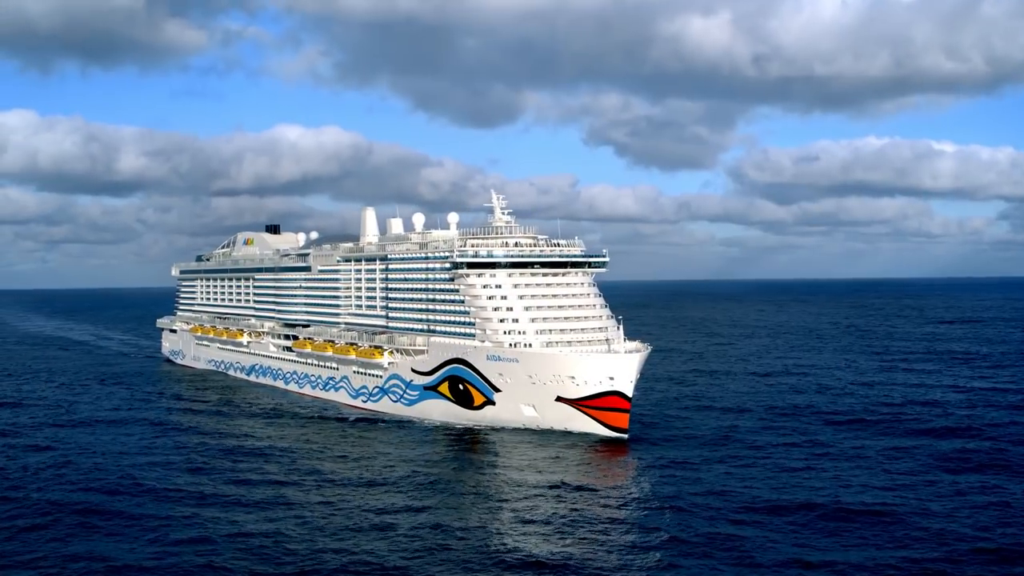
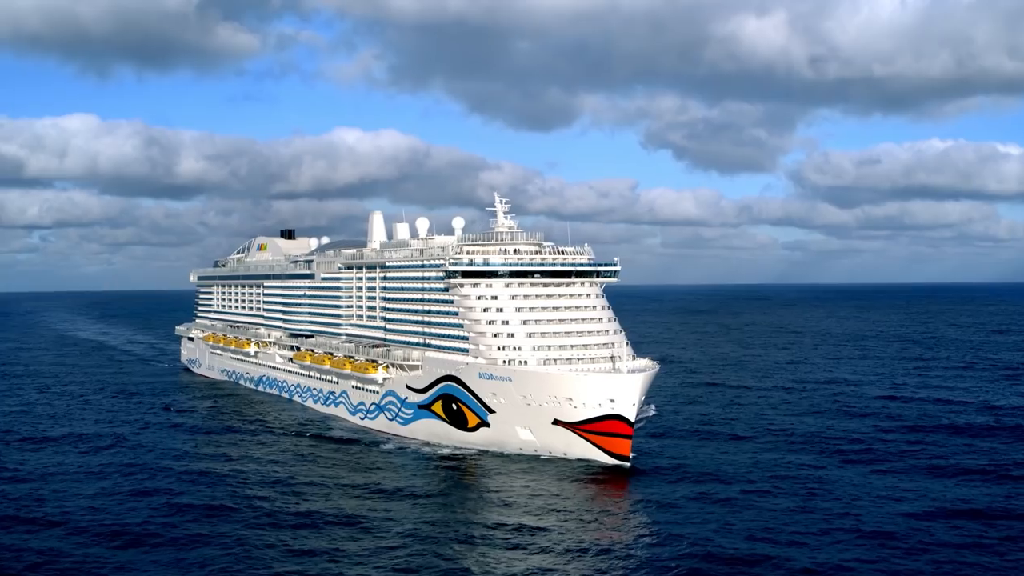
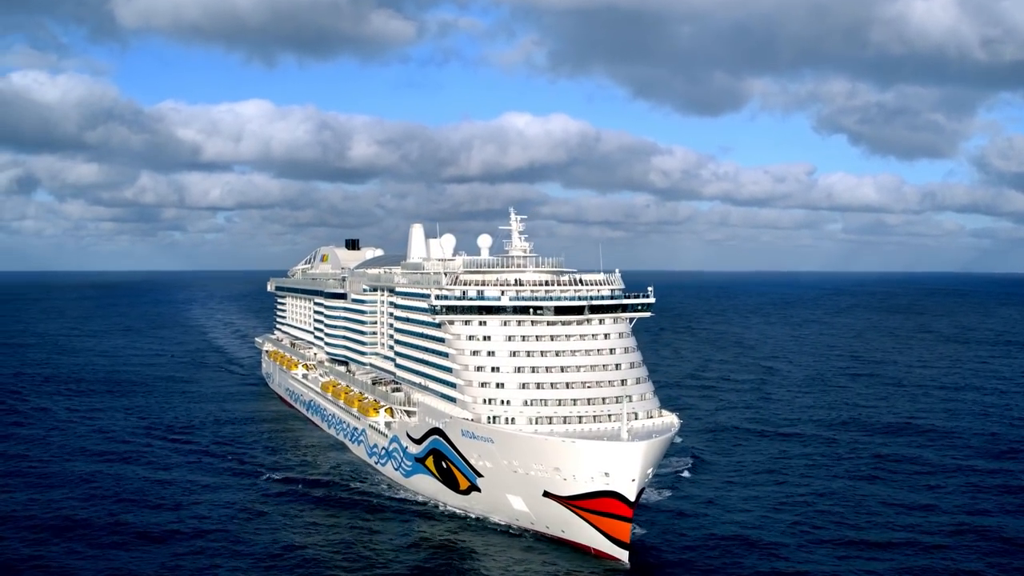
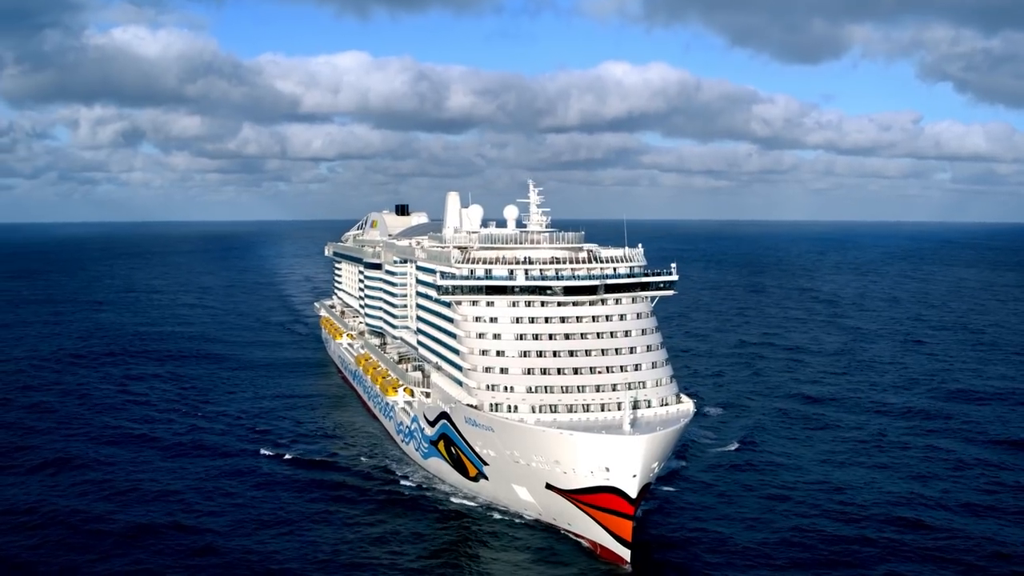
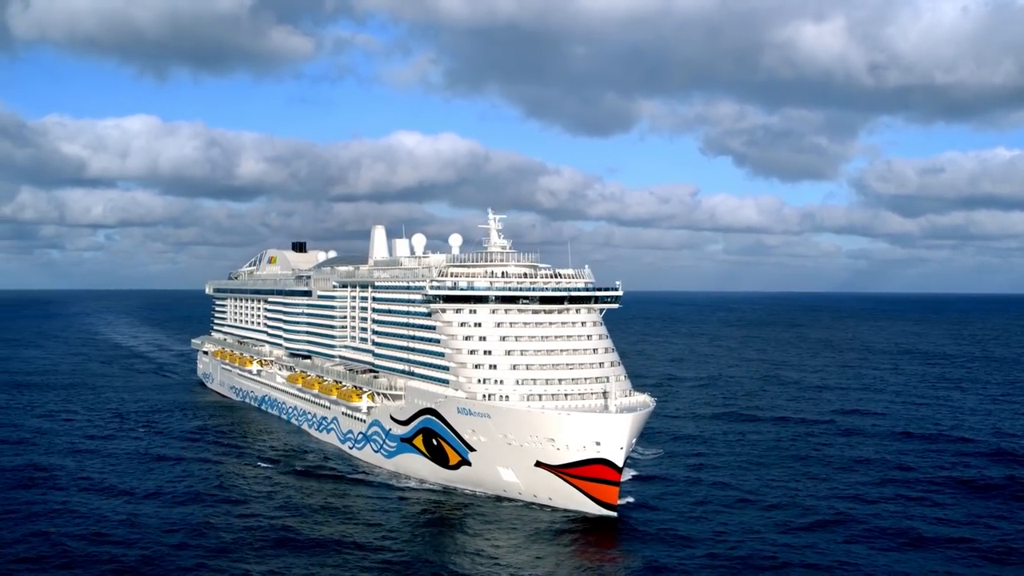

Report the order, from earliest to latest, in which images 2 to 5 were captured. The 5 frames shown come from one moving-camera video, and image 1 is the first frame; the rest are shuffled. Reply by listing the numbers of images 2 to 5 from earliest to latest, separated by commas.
2, 5, 3, 4
